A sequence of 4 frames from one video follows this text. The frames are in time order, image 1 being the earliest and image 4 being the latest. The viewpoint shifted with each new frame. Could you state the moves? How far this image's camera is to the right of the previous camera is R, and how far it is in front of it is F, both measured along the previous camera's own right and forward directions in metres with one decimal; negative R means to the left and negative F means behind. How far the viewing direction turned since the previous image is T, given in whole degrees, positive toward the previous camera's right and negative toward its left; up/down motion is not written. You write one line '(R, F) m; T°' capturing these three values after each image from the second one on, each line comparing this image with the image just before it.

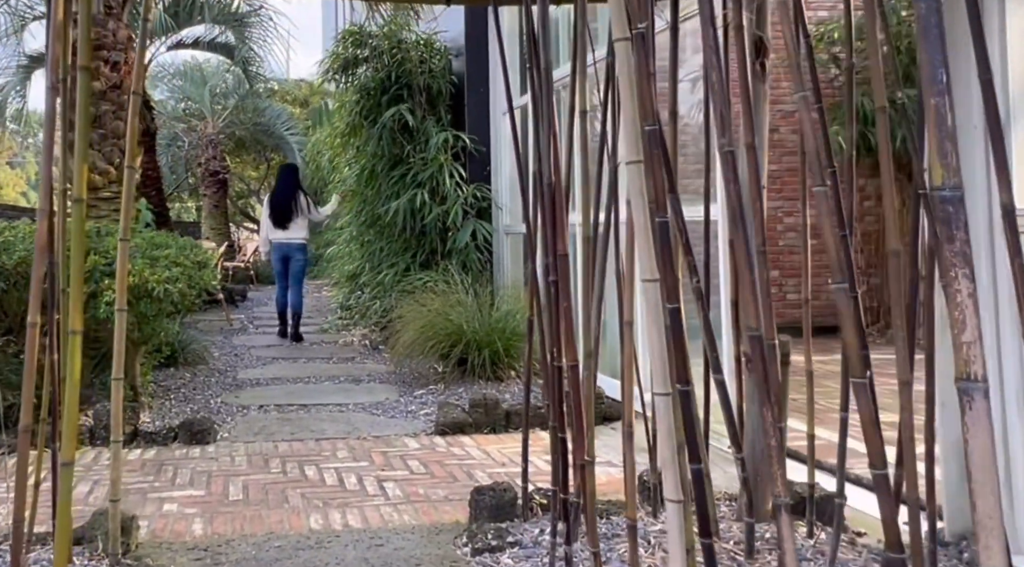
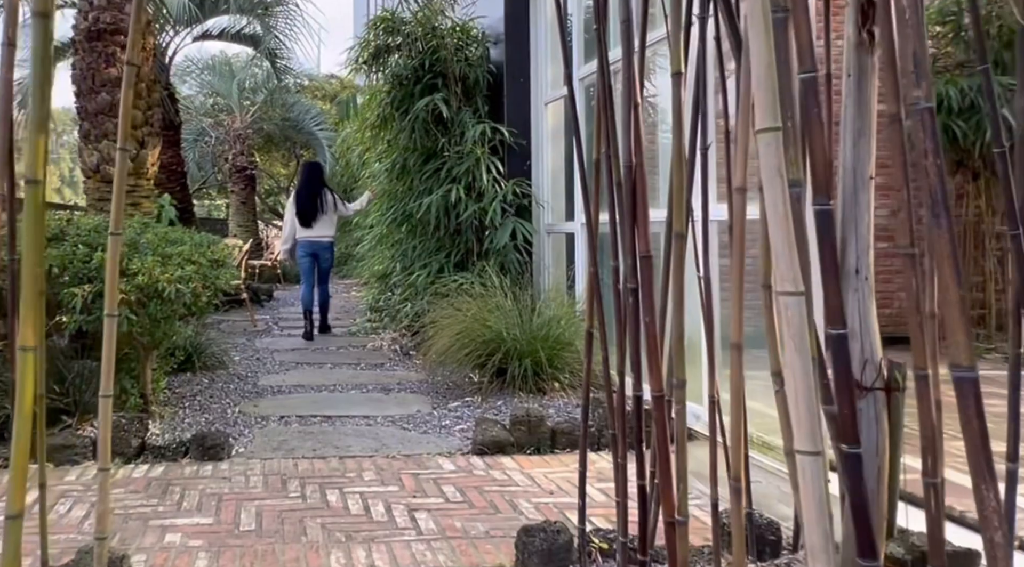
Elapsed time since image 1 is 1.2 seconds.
(-0.1, +0.5) m; -1°
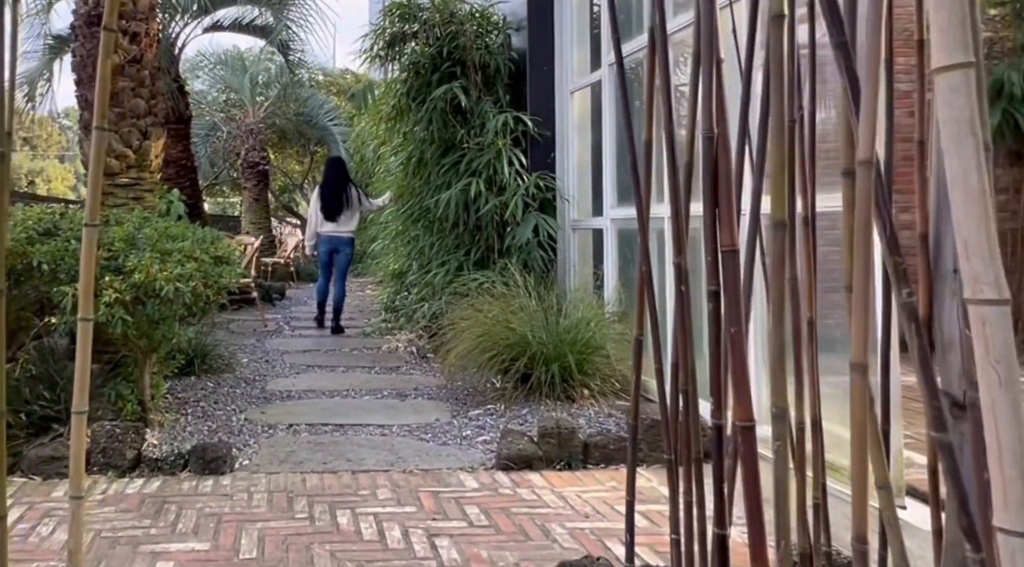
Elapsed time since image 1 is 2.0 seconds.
(-0.1, +0.4) m; -1°
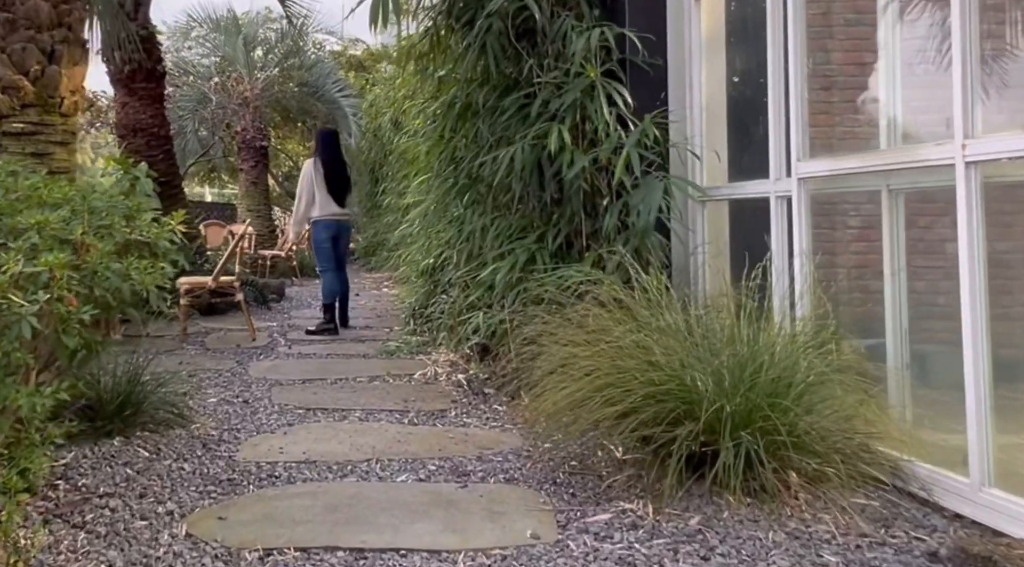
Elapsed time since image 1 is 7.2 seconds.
(-0.4, +2.3) m; -1°
